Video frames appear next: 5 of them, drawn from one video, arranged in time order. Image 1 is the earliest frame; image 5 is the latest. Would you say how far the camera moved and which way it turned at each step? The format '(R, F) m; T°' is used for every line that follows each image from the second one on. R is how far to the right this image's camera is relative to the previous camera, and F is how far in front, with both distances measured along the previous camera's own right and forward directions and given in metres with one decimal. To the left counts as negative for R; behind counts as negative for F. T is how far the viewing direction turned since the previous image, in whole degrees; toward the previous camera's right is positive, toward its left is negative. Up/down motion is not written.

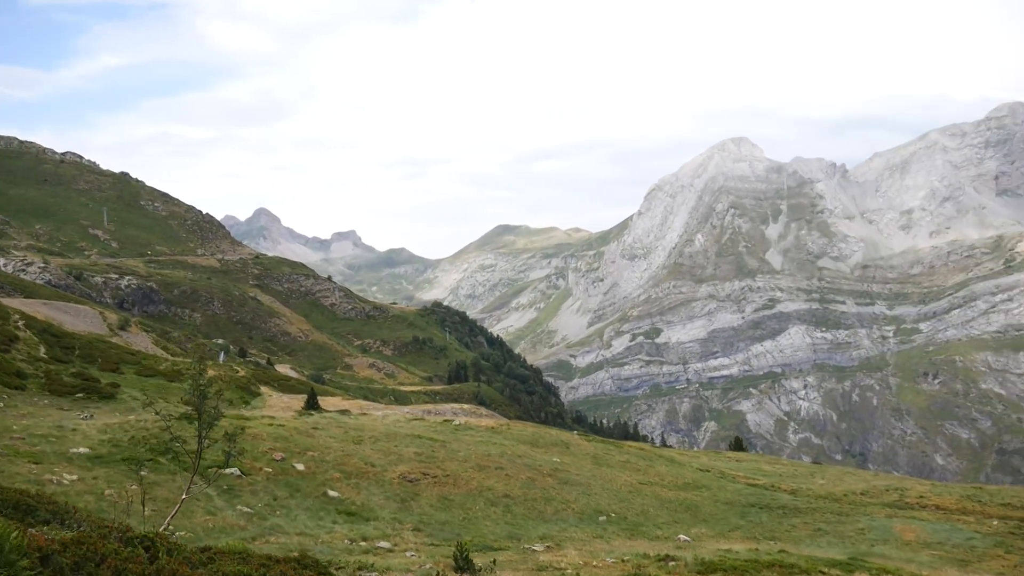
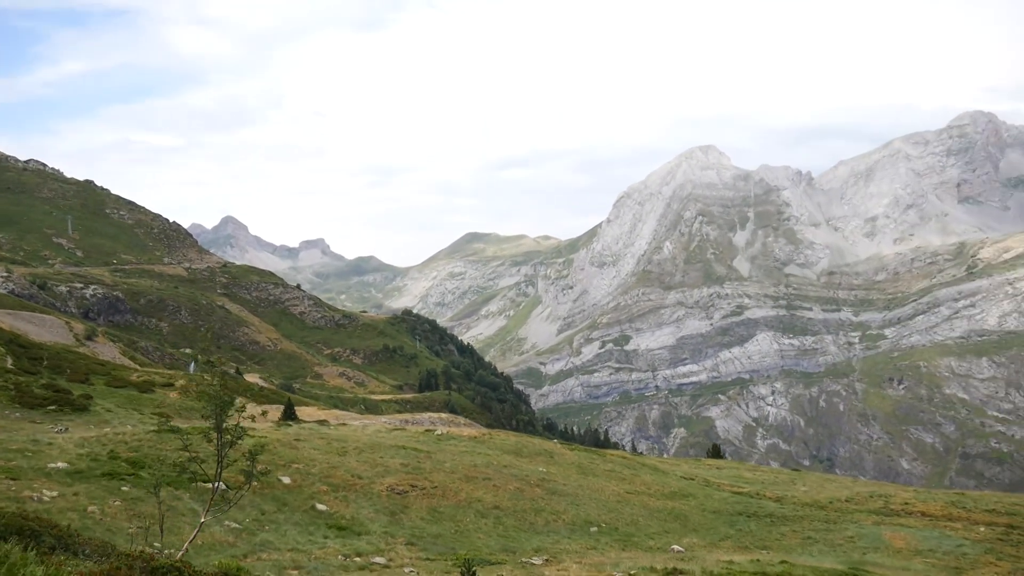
(-1.0, +0.2) m; +3°
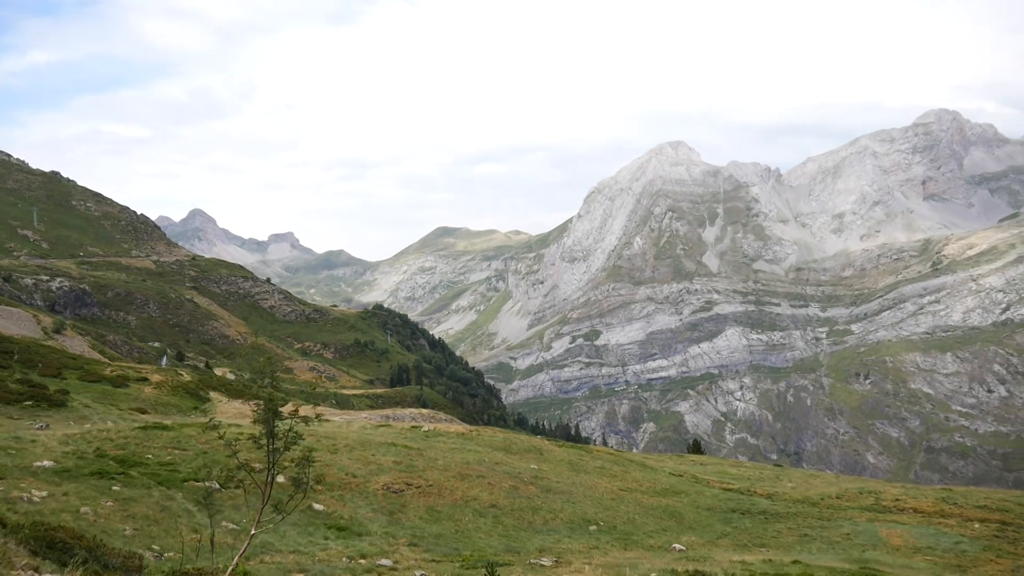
(-1.5, +0.4) m; +3°
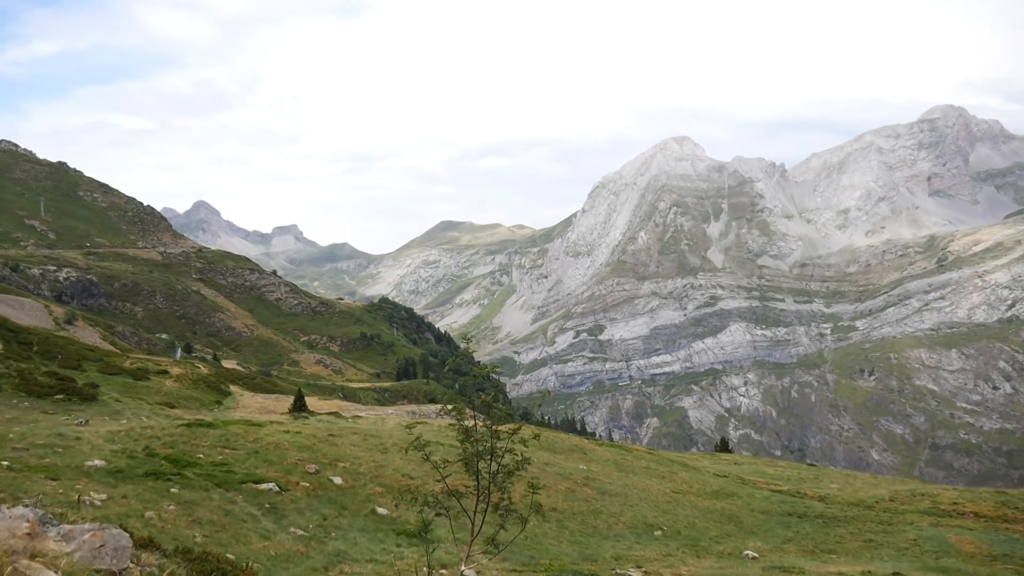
(-3.2, +1.4) m; 0°
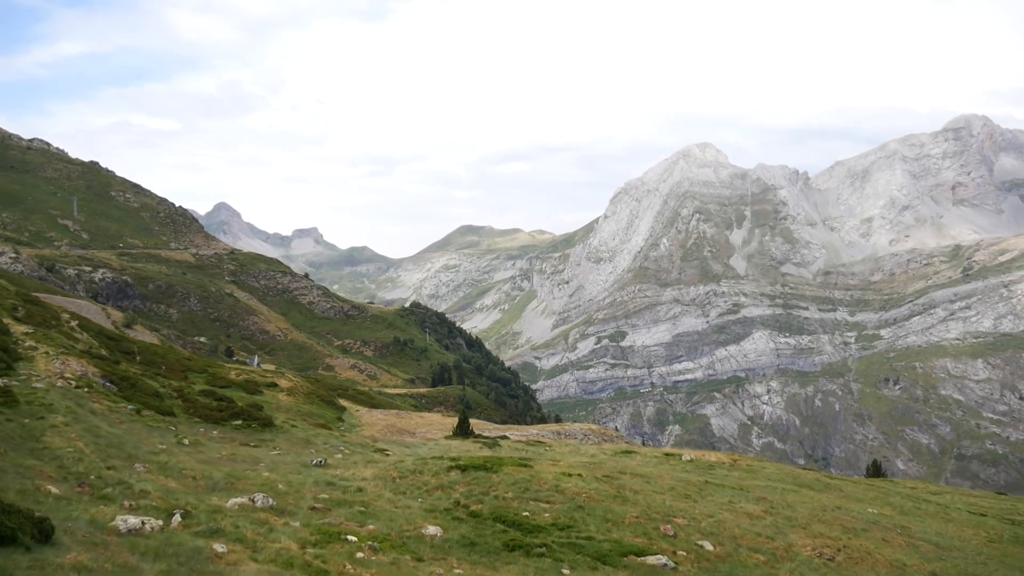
(-15.4, +6.1) m; -1°
